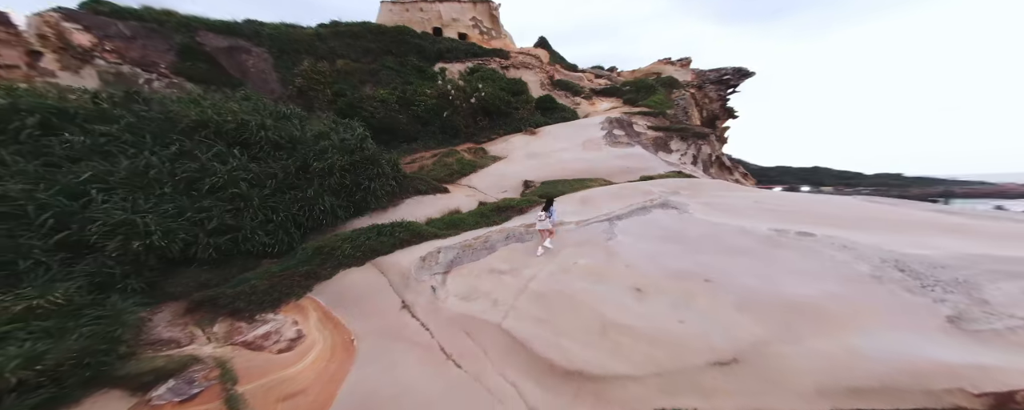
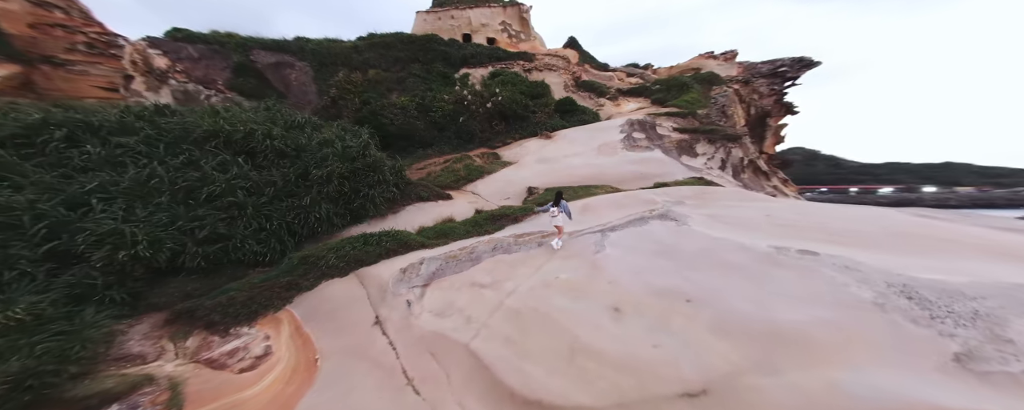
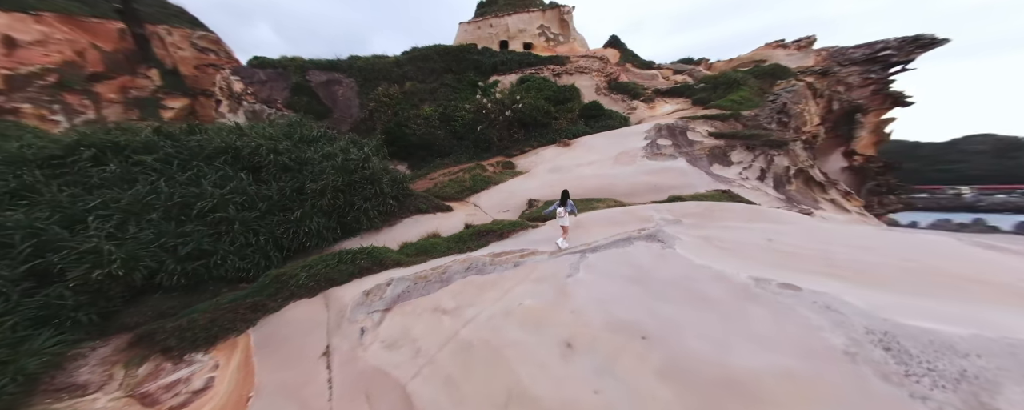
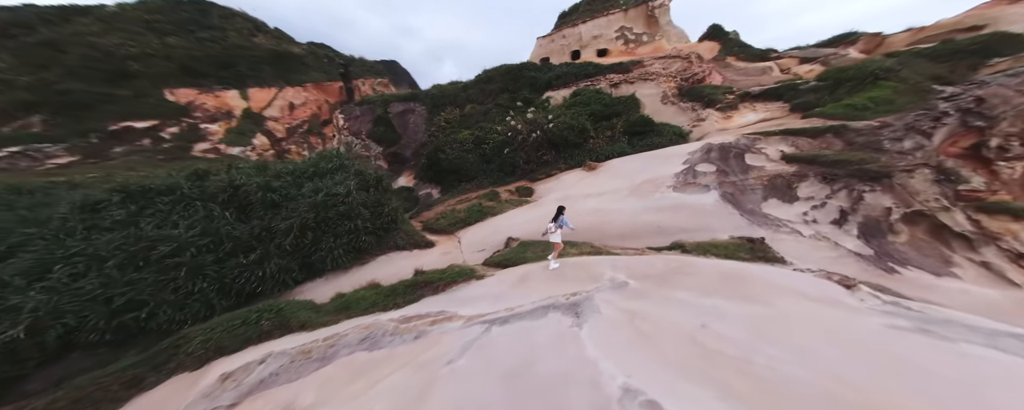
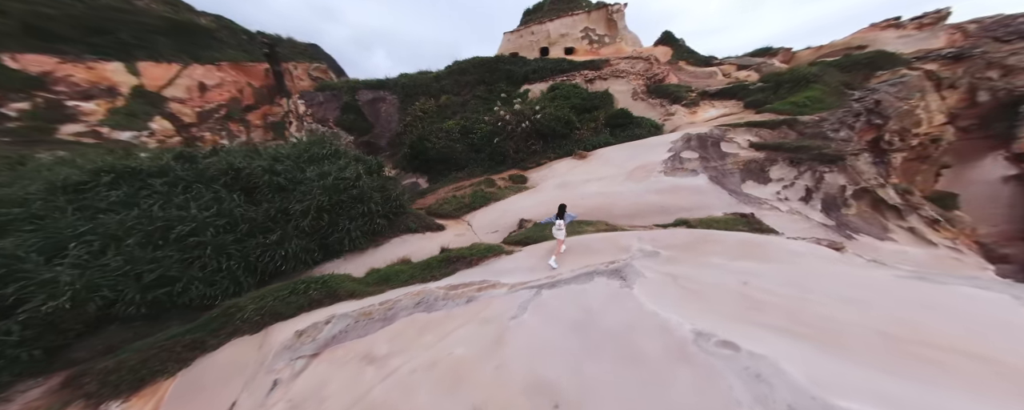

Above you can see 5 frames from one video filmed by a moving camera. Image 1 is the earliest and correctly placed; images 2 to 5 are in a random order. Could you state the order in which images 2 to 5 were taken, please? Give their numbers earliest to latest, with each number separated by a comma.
2, 3, 5, 4
